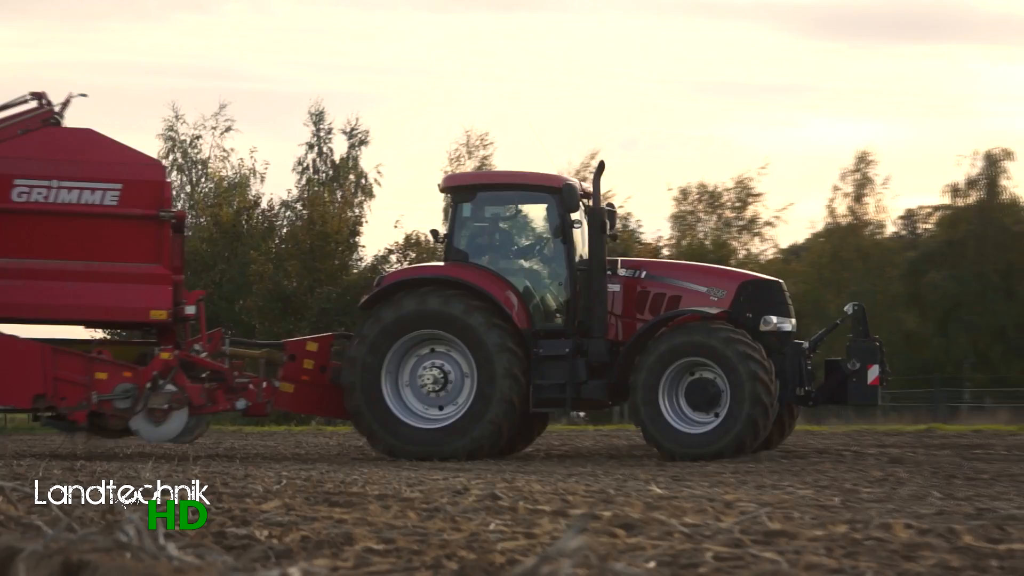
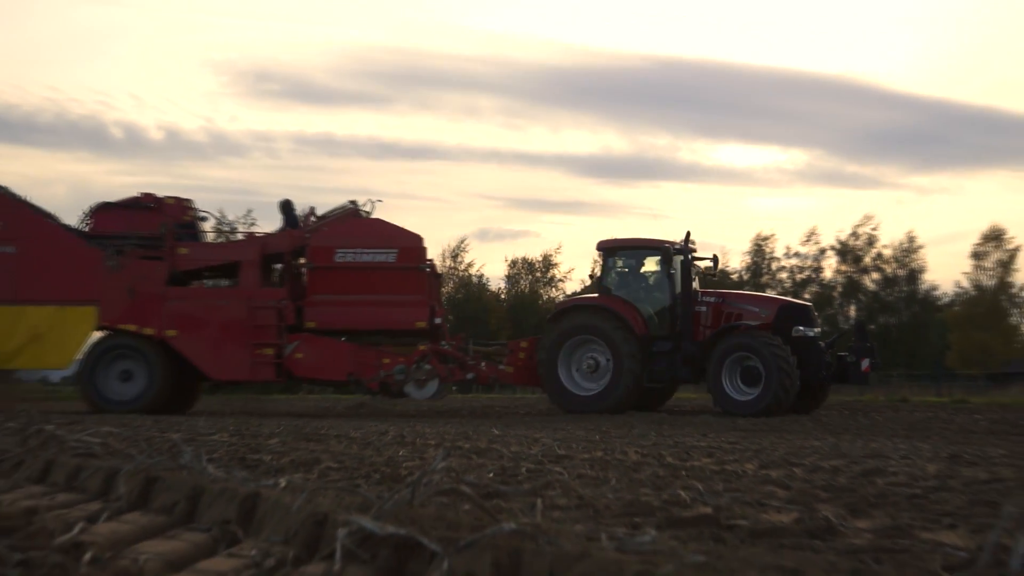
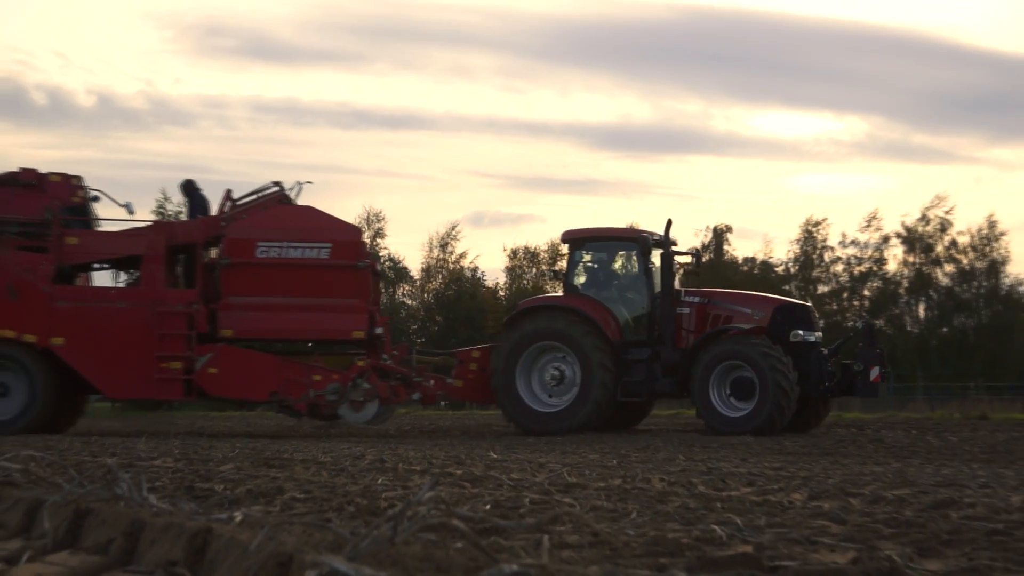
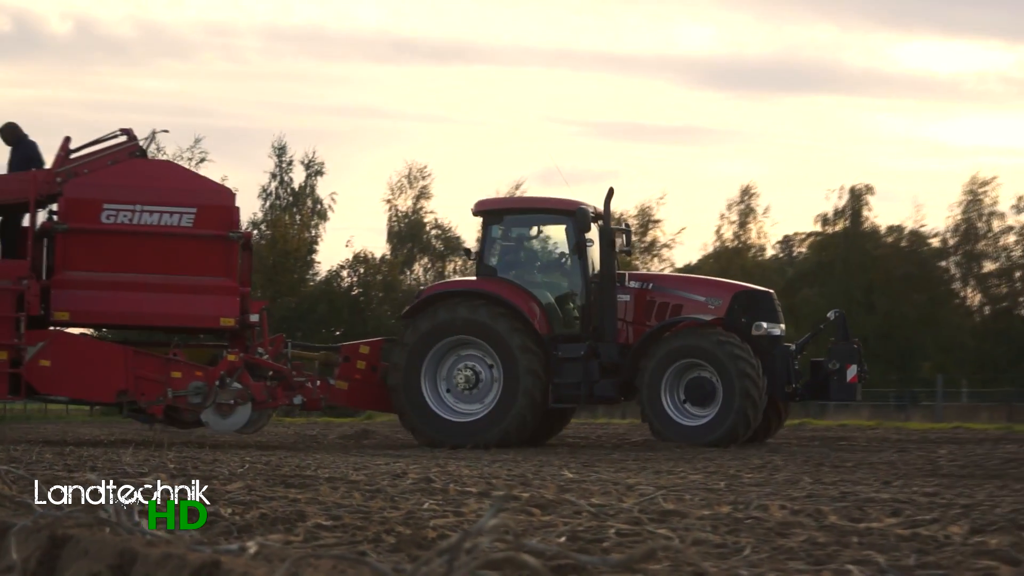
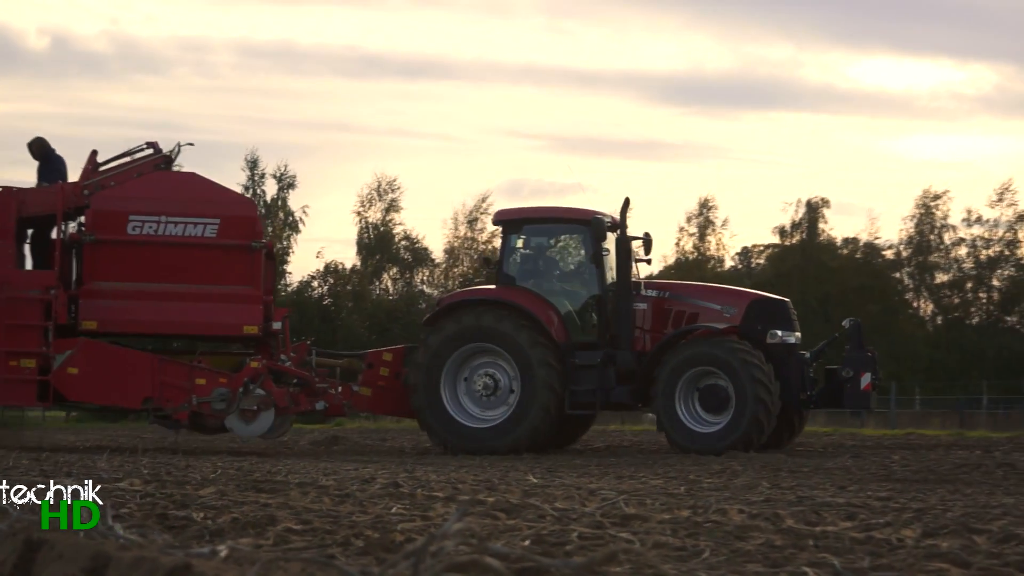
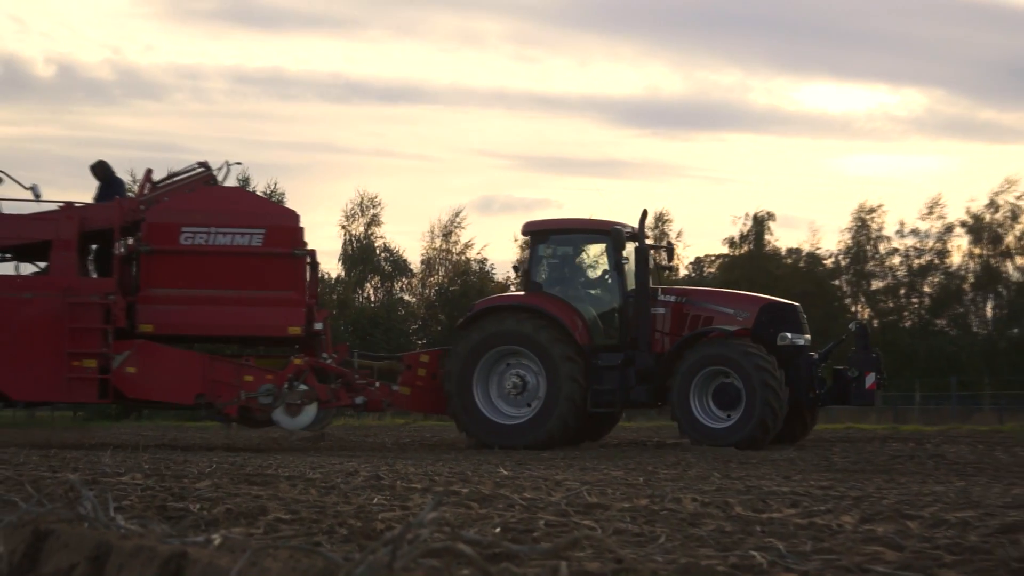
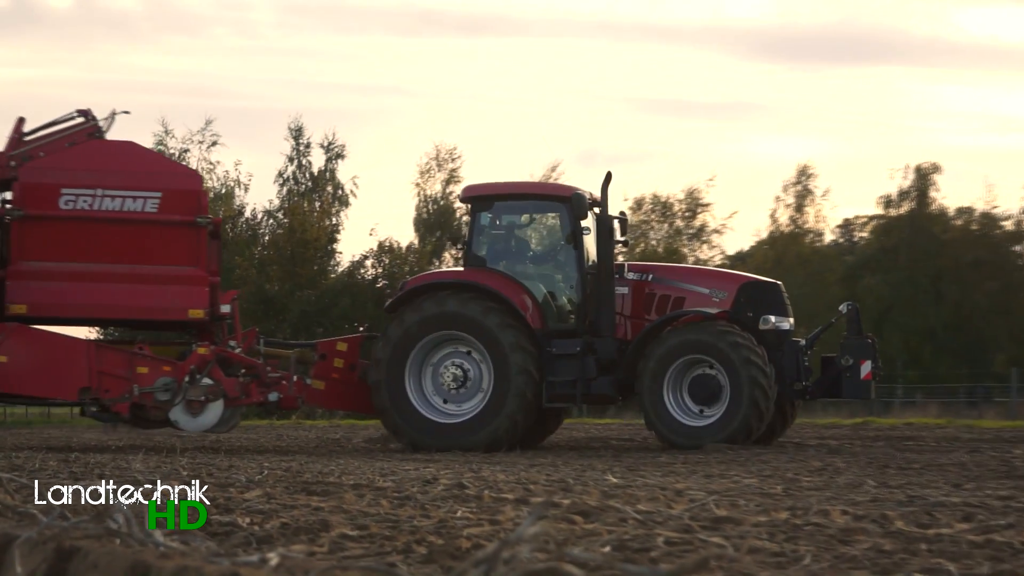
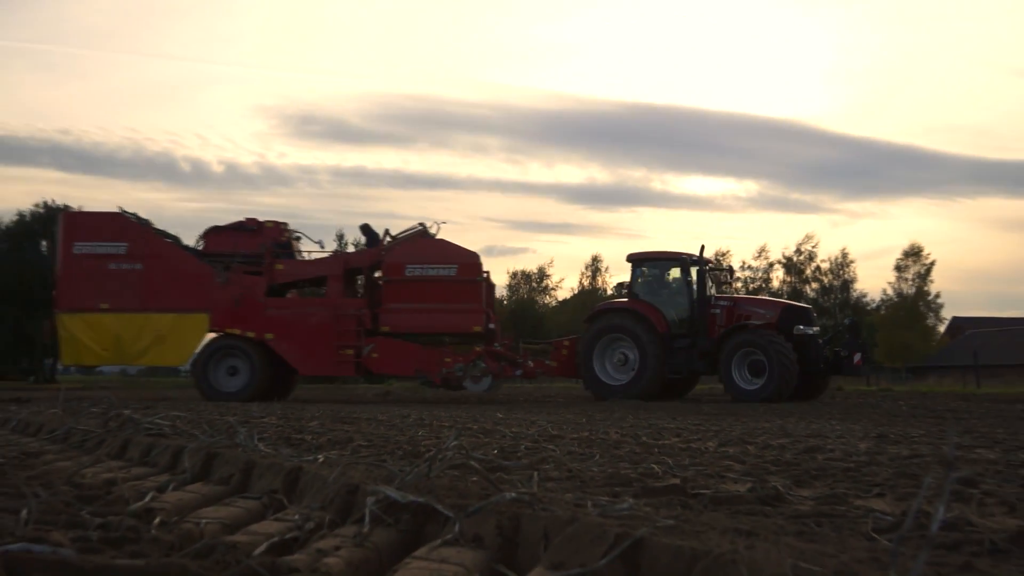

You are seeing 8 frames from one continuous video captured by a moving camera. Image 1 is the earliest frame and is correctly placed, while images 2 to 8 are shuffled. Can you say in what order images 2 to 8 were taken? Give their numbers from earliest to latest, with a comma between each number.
7, 4, 5, 6, 3, 2, 8
